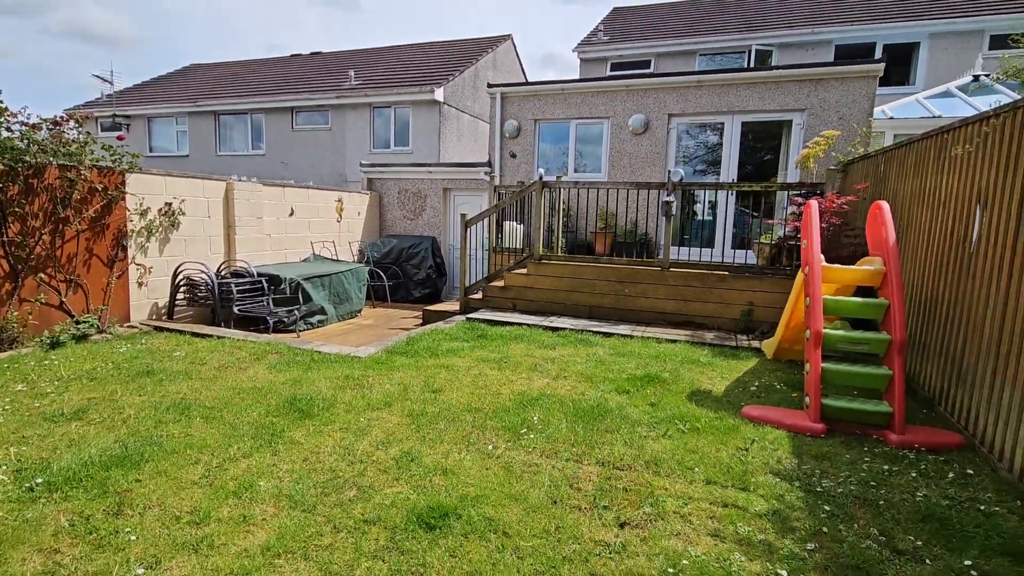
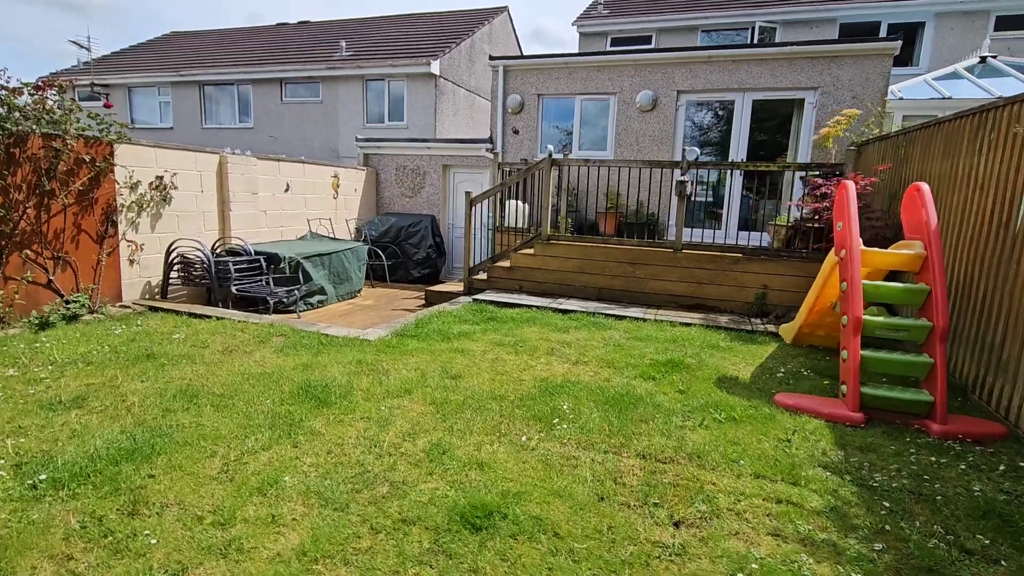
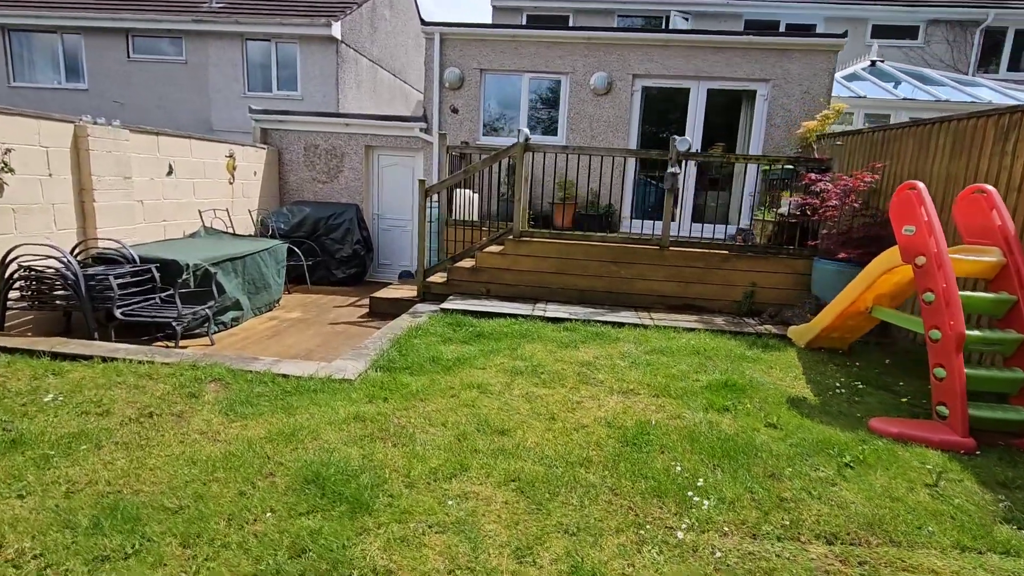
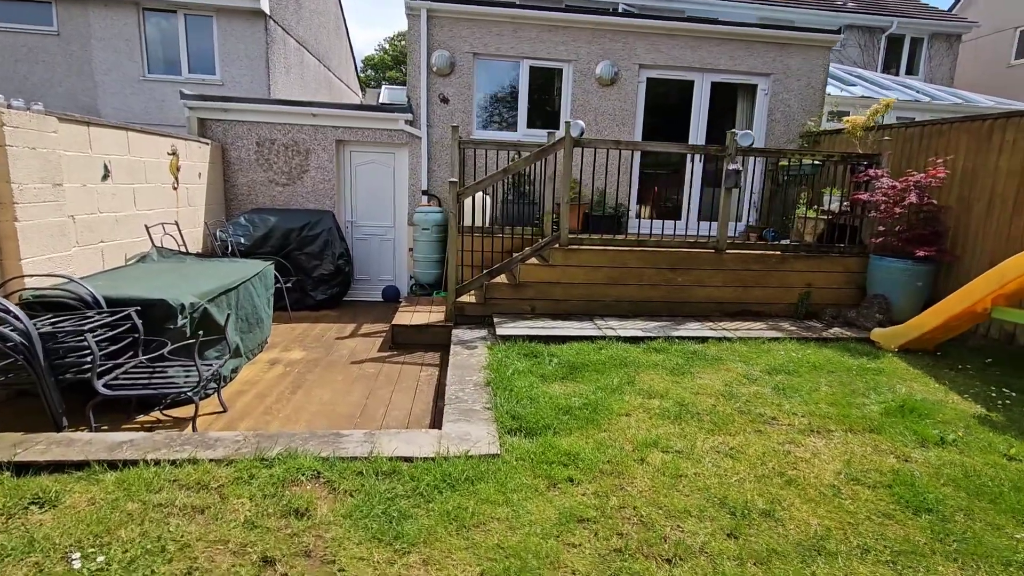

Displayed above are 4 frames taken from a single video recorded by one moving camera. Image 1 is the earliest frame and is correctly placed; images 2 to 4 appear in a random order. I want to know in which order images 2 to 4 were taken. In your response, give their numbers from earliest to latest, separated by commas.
2, 3, 4
